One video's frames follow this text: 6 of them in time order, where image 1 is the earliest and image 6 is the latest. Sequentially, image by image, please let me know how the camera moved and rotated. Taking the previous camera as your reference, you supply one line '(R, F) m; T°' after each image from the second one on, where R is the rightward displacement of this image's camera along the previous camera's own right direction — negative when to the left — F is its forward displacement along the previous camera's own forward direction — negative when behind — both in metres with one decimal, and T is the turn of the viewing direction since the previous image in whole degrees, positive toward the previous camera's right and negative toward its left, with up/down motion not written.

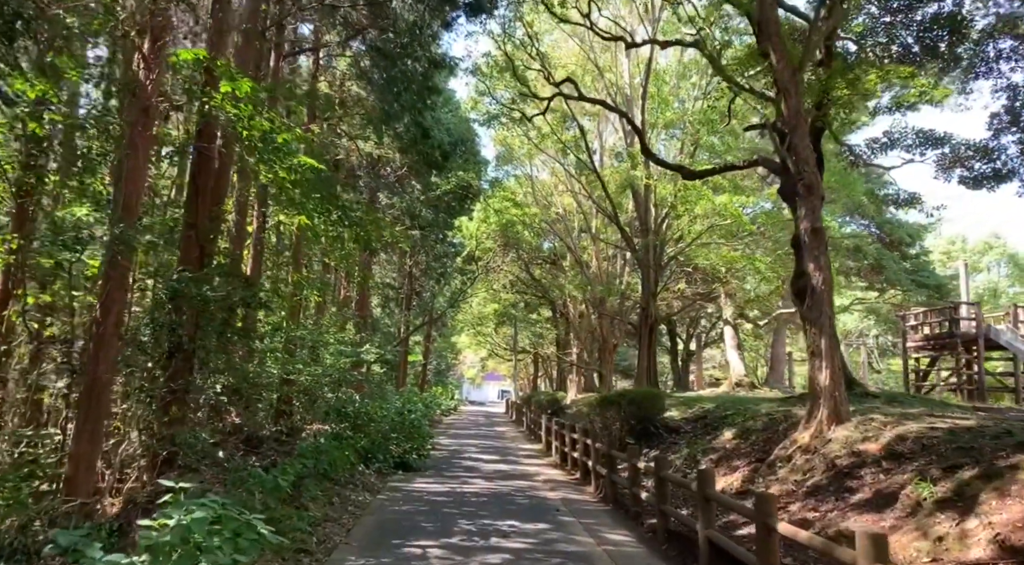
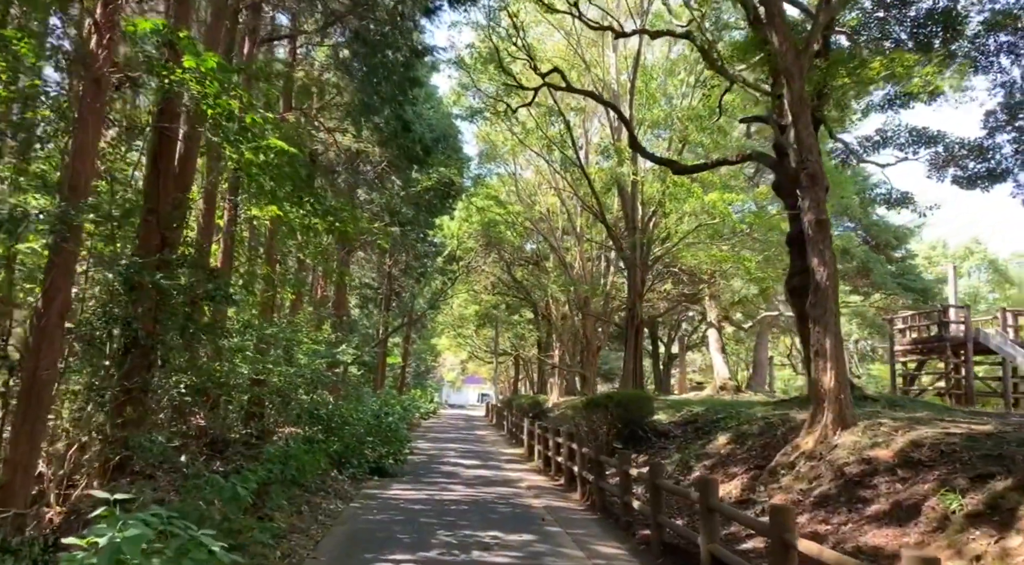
(0.0, +0.6) m; +1°
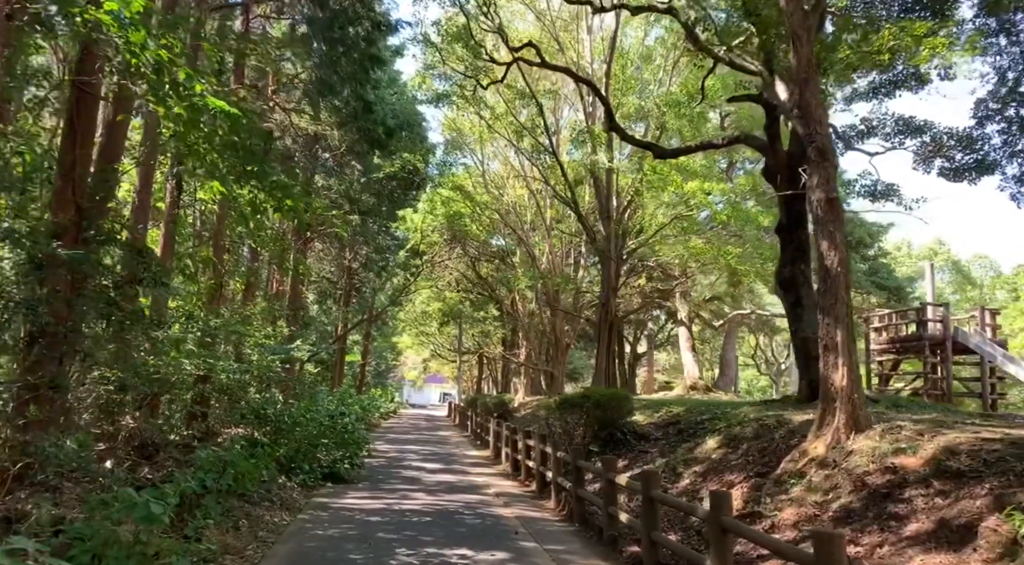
(-0.1, +1.0) m; +3°
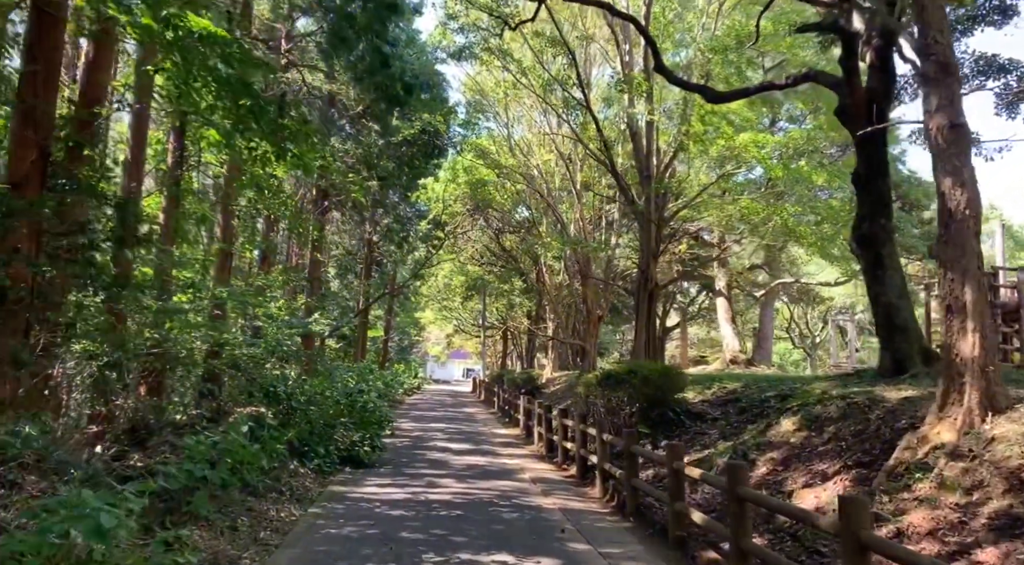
(-0.2, +1.2) m; -1°
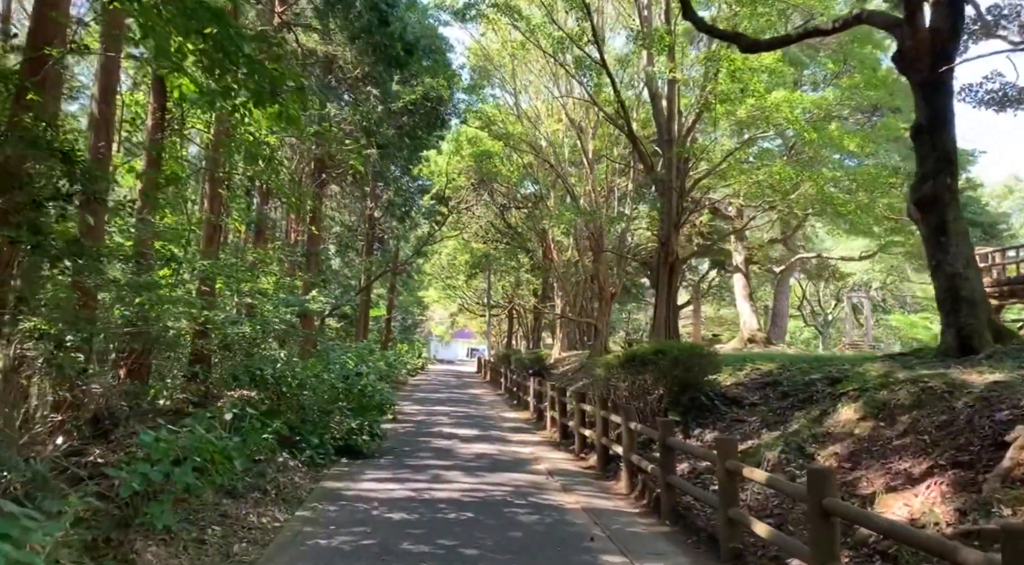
(-0.1, +1.0) m; 0°
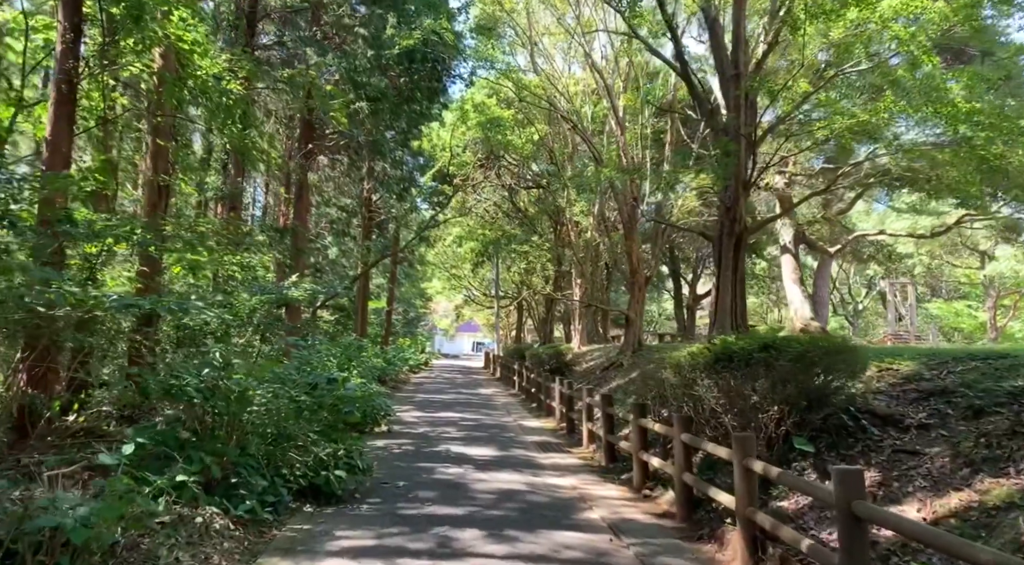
(-0.3, +2.9) m; 0°
